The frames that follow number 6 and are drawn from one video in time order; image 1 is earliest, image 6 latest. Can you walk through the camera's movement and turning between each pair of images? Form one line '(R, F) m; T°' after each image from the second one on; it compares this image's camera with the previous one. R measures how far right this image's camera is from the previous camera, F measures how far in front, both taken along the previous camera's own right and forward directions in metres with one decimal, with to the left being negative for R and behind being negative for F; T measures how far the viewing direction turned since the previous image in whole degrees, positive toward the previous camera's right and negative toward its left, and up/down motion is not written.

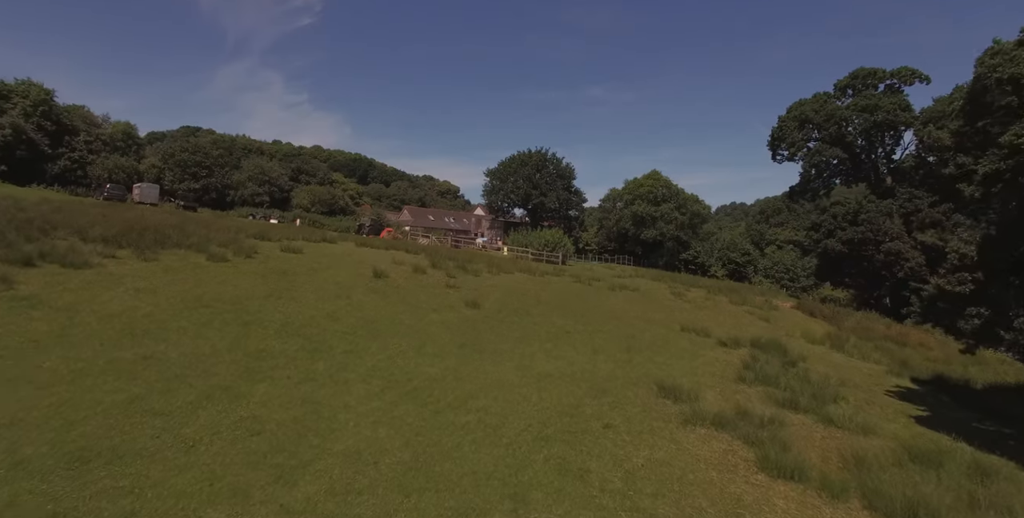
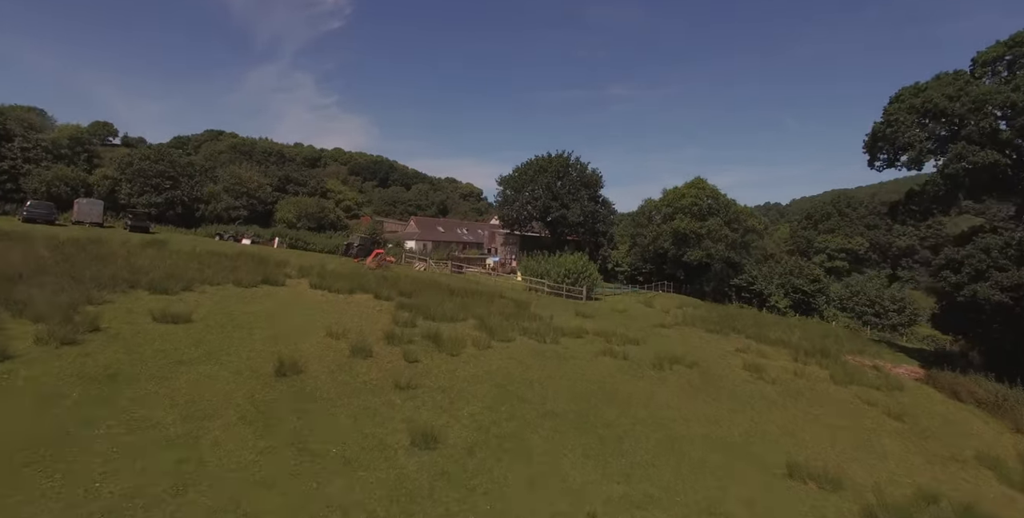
(+0.9, +8.1) m; -3°
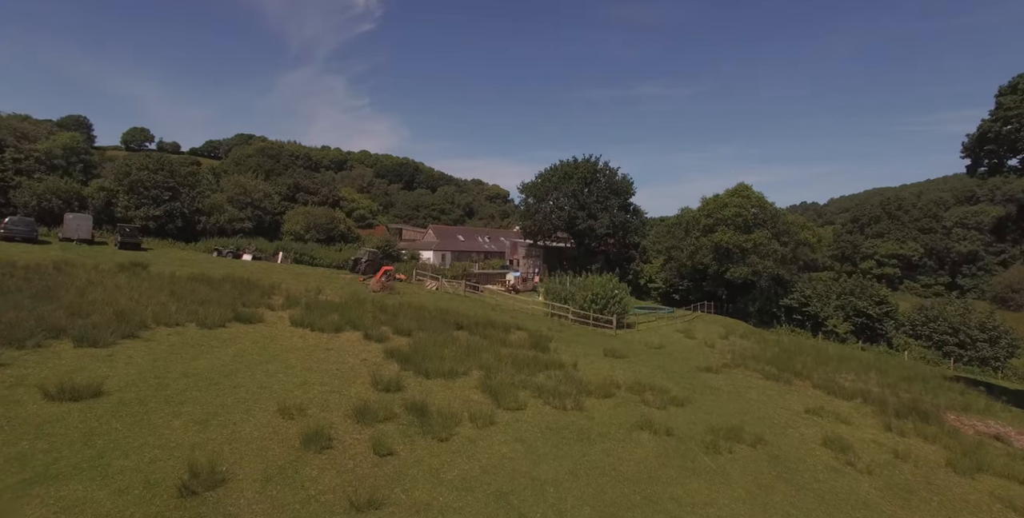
(+0.5, +3.9) m; -3°
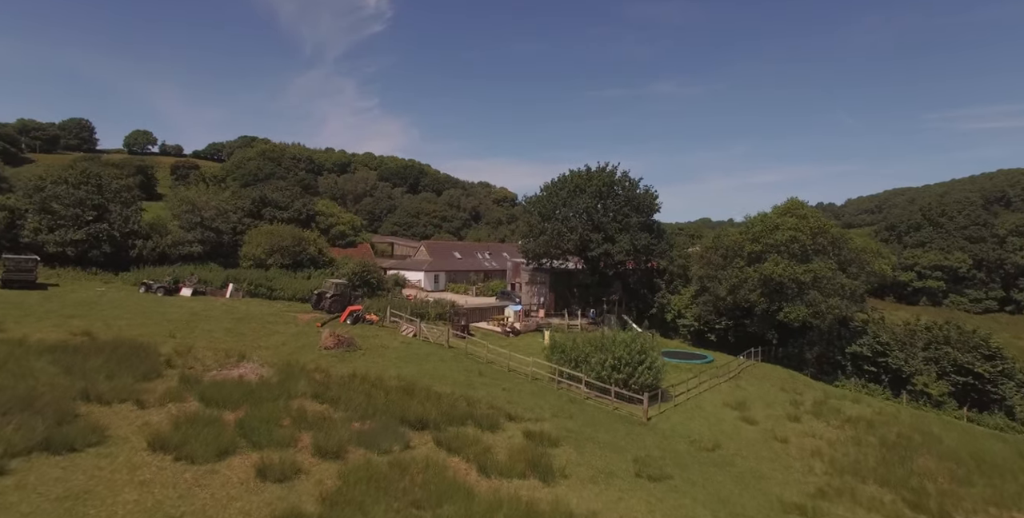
(+0.7, +7.3) m; -1°
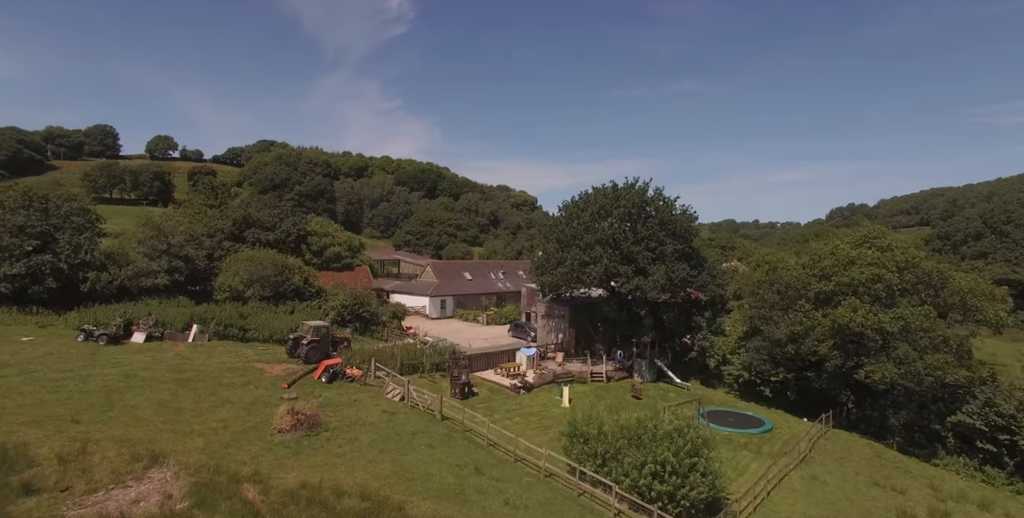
(+0.5, +5.4) m; -2°
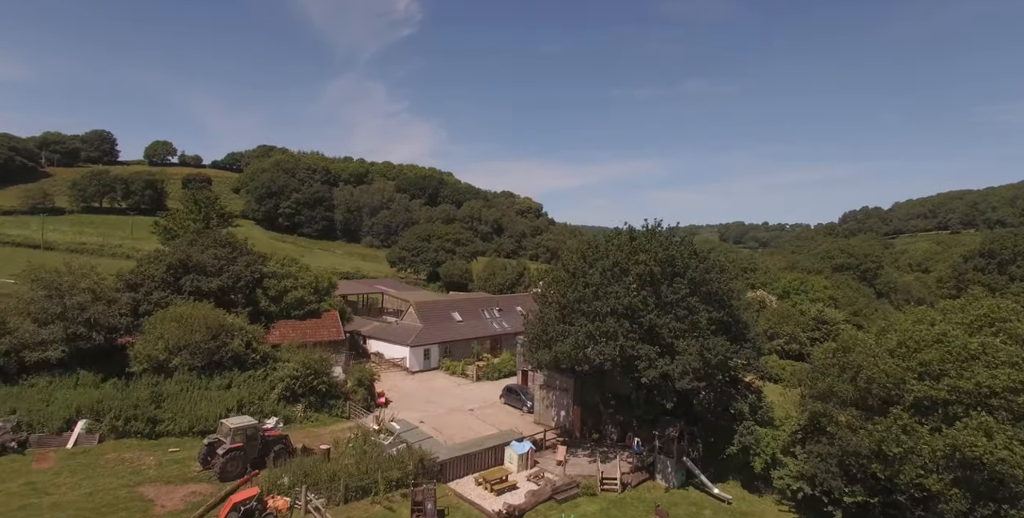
(+0.9, +6.8) m; -1°
